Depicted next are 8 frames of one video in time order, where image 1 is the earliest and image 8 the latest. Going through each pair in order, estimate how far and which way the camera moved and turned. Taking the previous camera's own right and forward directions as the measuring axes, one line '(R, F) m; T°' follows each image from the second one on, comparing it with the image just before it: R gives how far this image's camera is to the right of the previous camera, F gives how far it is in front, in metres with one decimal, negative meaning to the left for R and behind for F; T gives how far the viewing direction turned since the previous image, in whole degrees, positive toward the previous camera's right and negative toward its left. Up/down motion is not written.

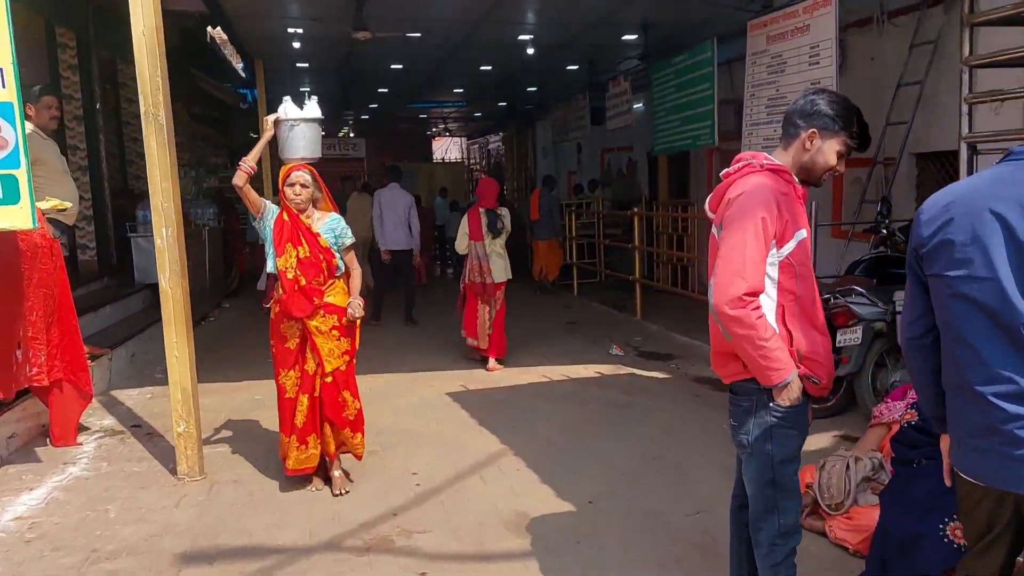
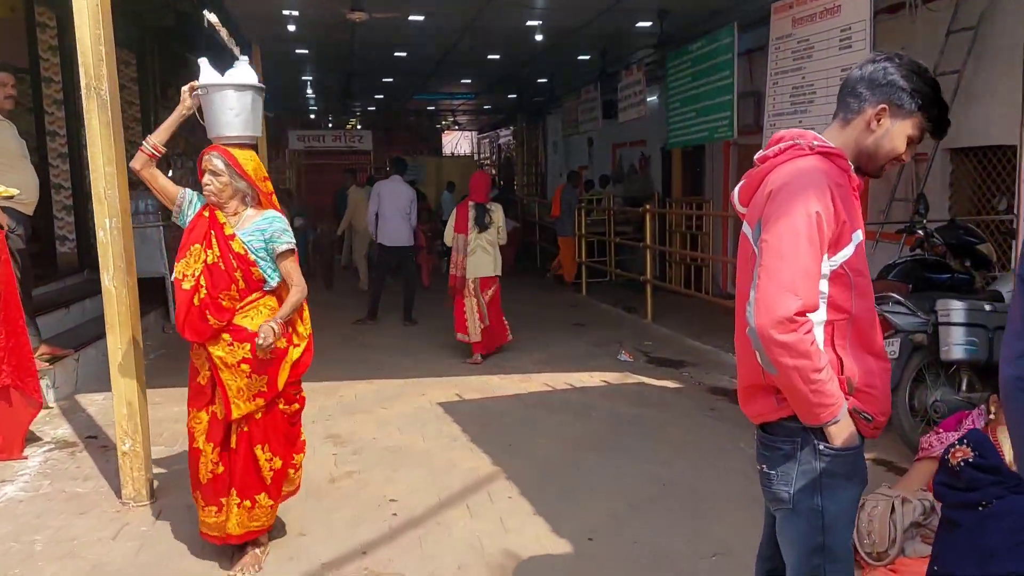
(+0.1, +0.5) m; -1°
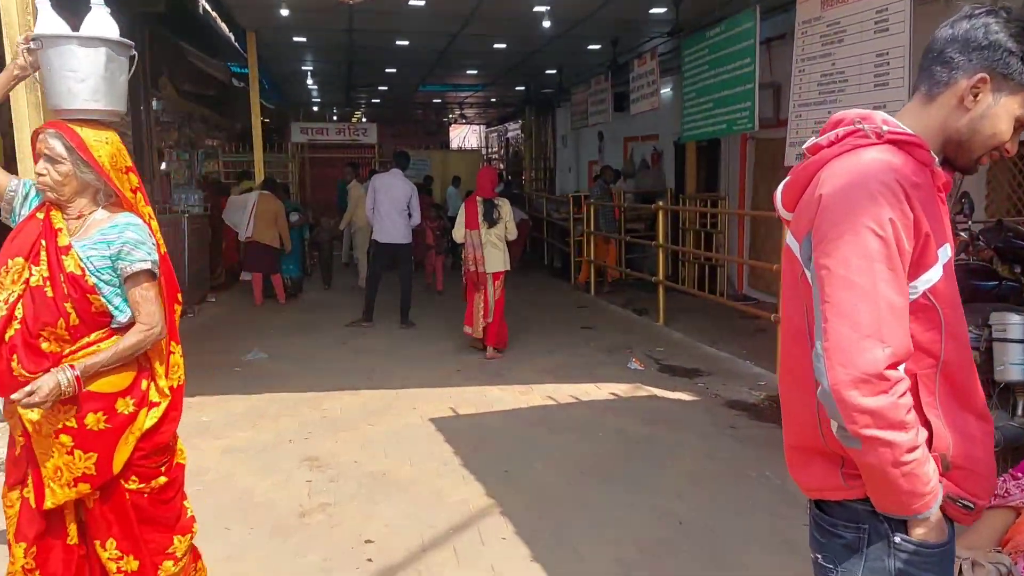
(+0.1, +0.5) m; -1°
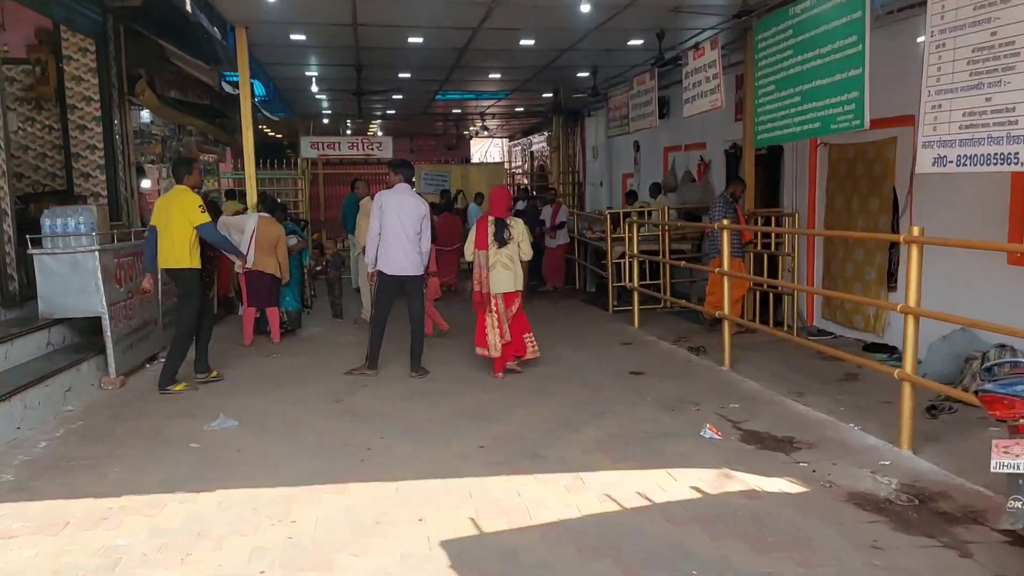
(-0.1, +1.4) m; -2°
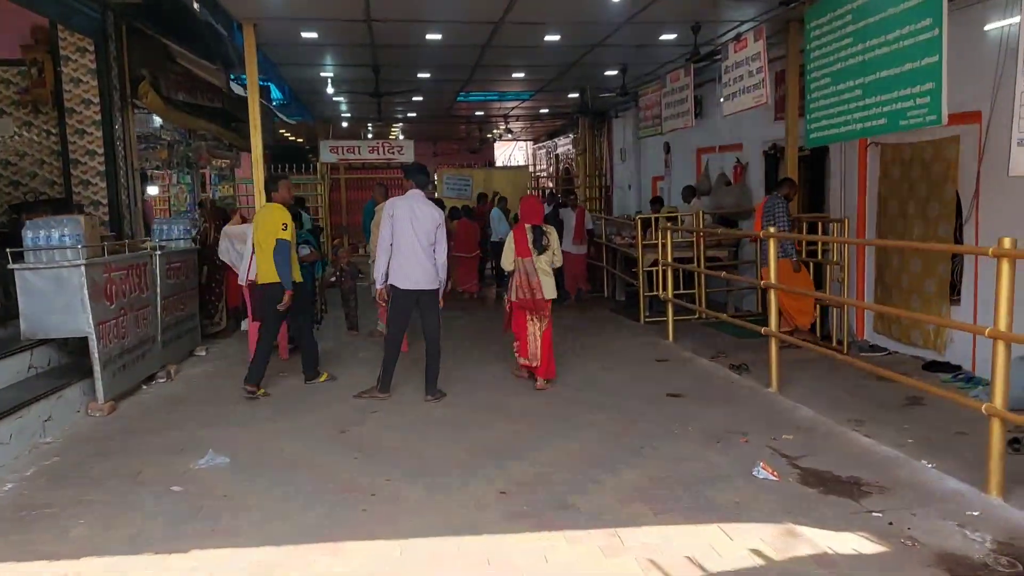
(0.0, +0.6) m; -2°
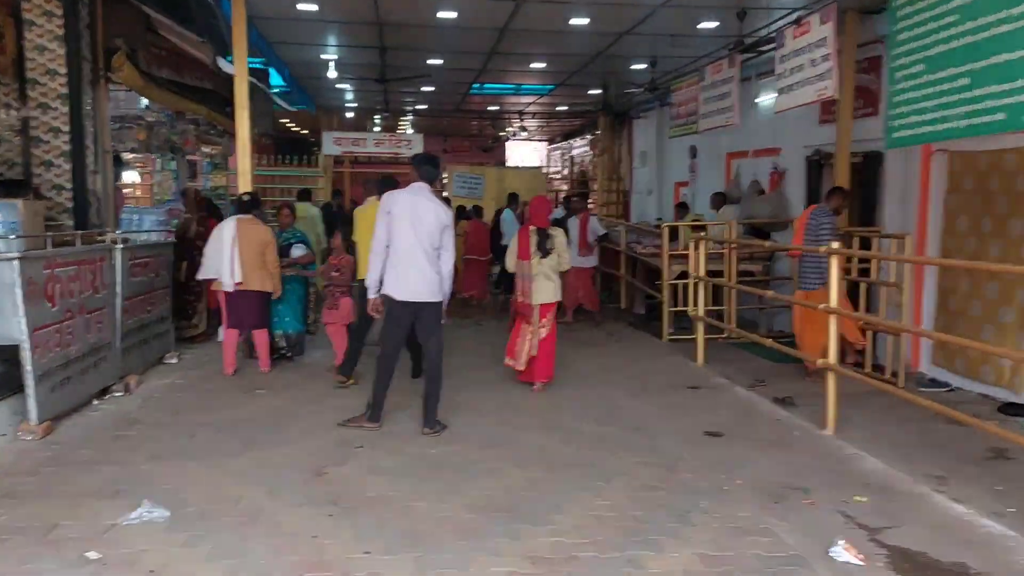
(-0.1, +0.9) m; 0°
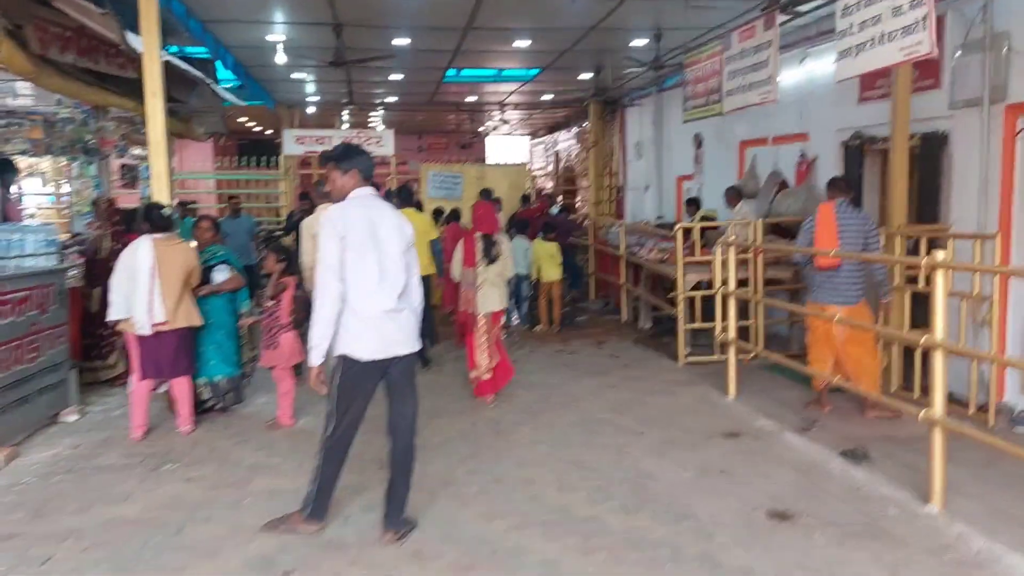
(0.0, +1.4) m; +1°
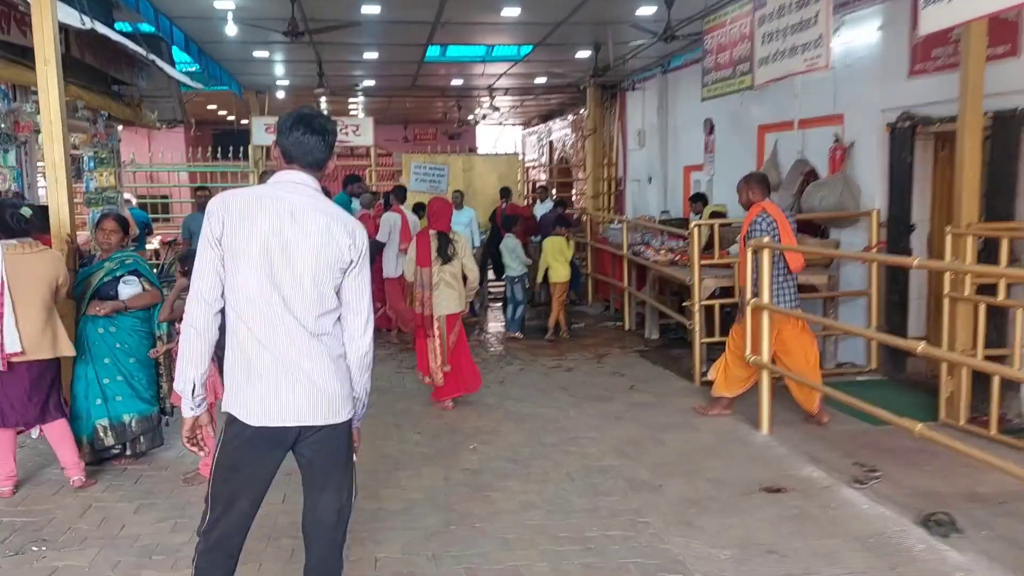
(+0.1, +1.1) m; 0°
